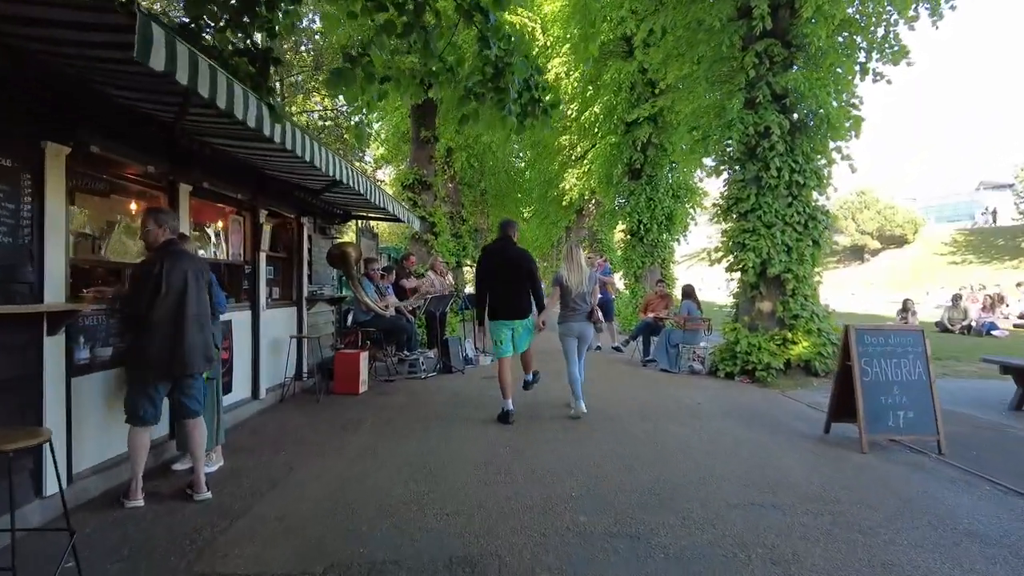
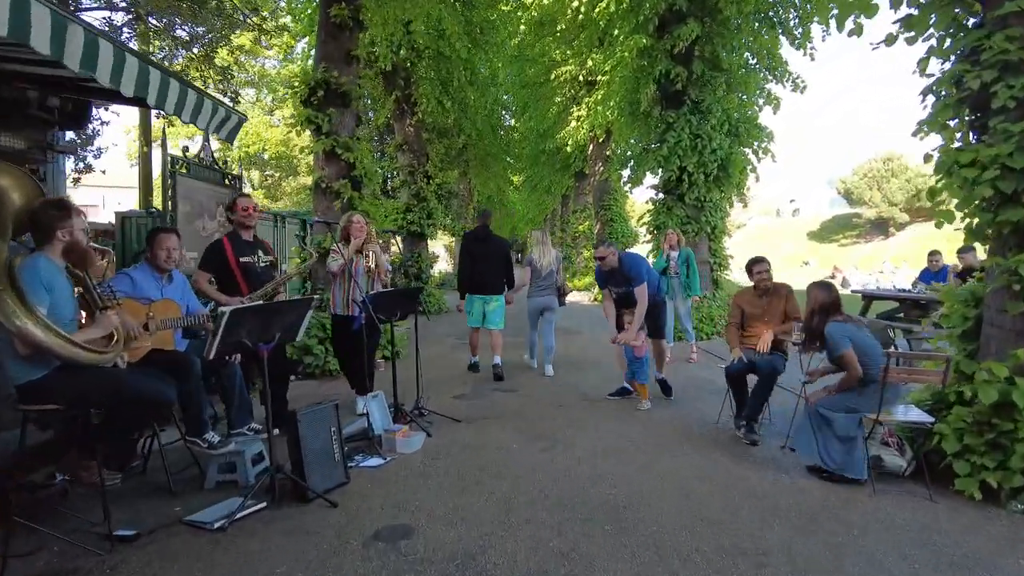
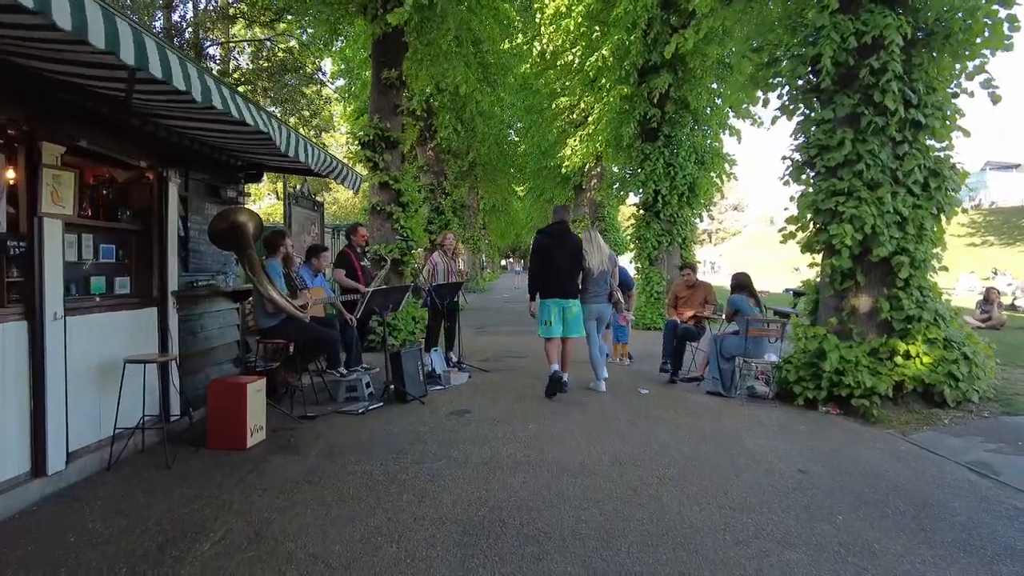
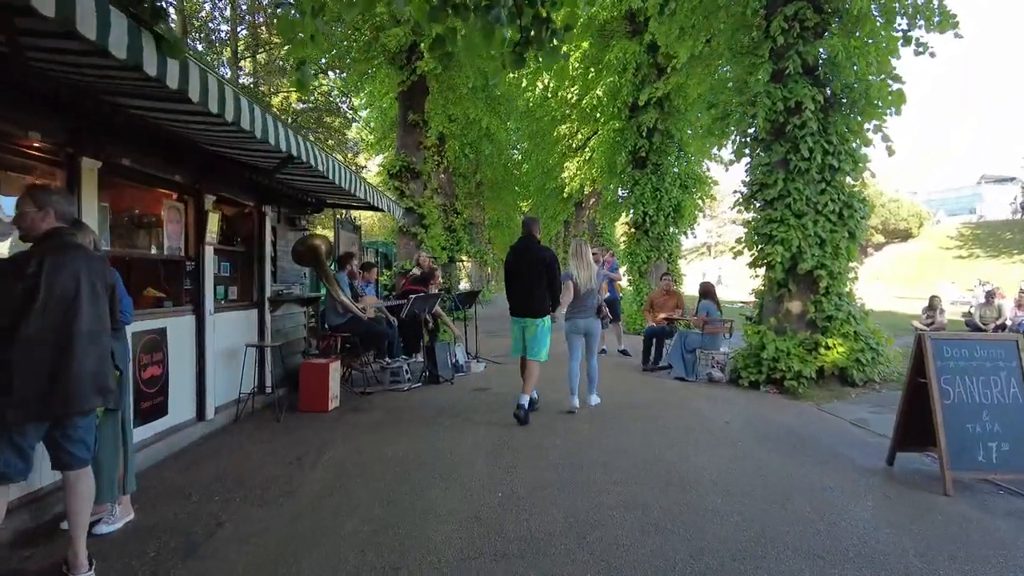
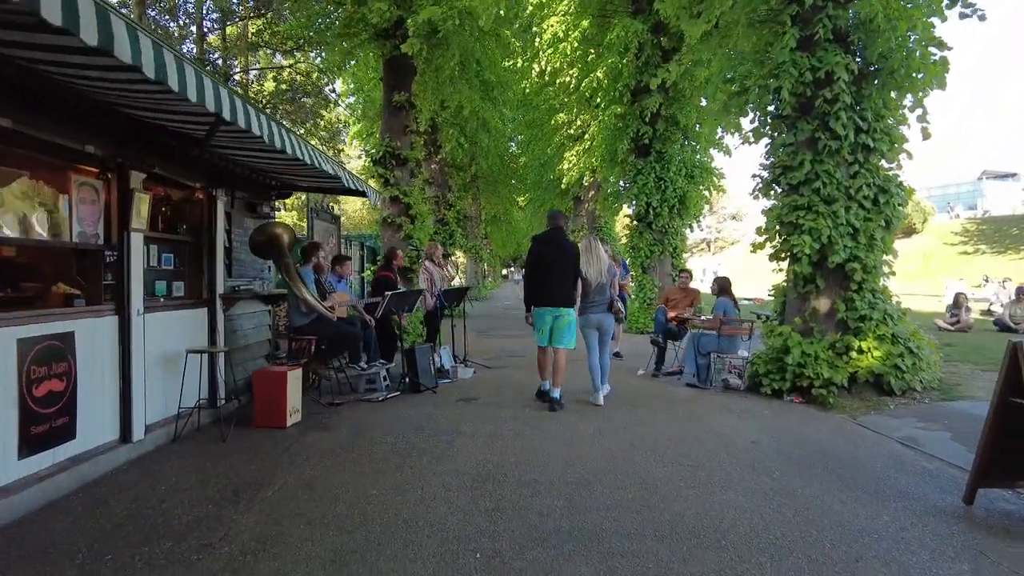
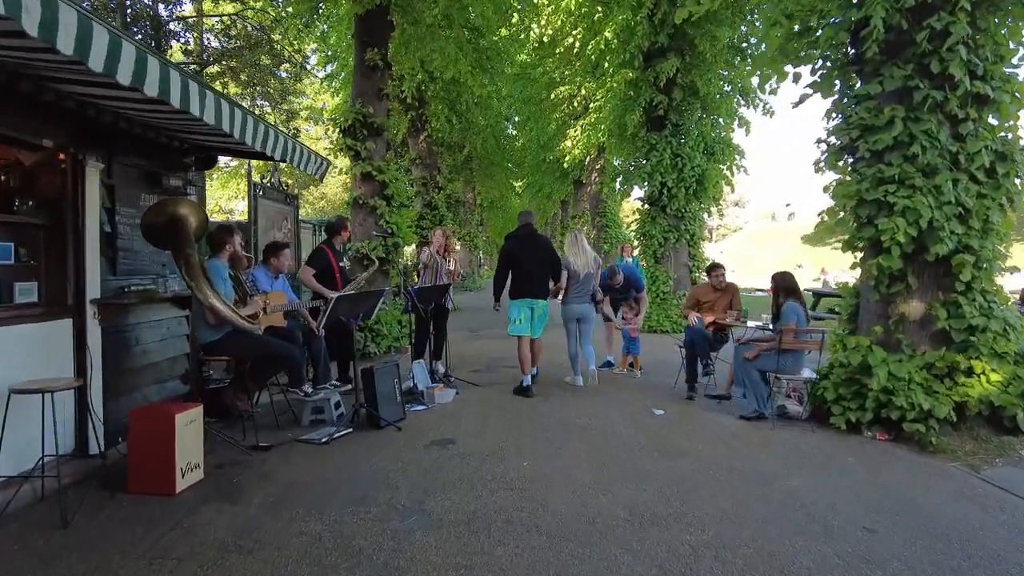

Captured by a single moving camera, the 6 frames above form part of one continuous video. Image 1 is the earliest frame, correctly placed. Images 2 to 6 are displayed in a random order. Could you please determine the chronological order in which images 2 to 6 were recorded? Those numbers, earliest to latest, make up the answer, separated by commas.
4, 5, 3, 6, 2
